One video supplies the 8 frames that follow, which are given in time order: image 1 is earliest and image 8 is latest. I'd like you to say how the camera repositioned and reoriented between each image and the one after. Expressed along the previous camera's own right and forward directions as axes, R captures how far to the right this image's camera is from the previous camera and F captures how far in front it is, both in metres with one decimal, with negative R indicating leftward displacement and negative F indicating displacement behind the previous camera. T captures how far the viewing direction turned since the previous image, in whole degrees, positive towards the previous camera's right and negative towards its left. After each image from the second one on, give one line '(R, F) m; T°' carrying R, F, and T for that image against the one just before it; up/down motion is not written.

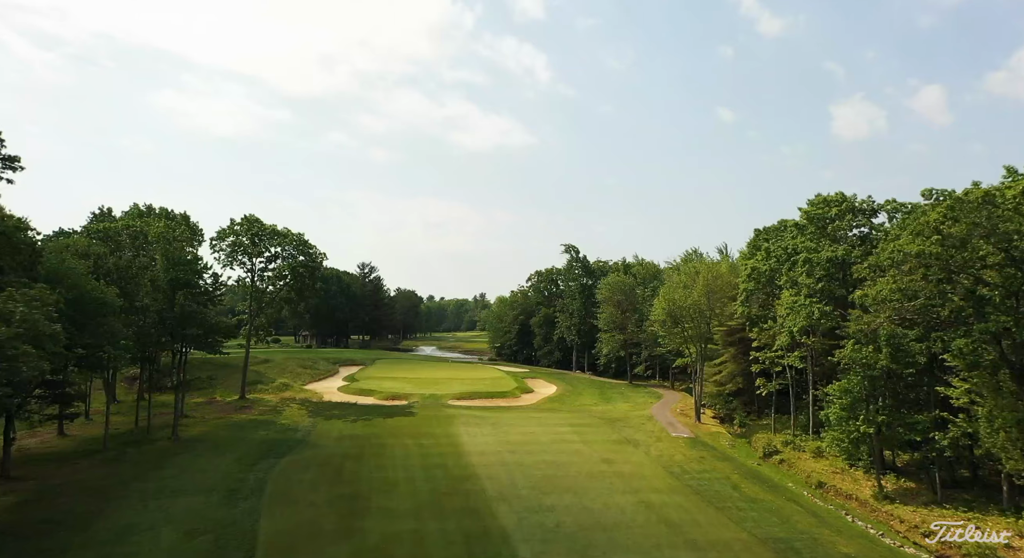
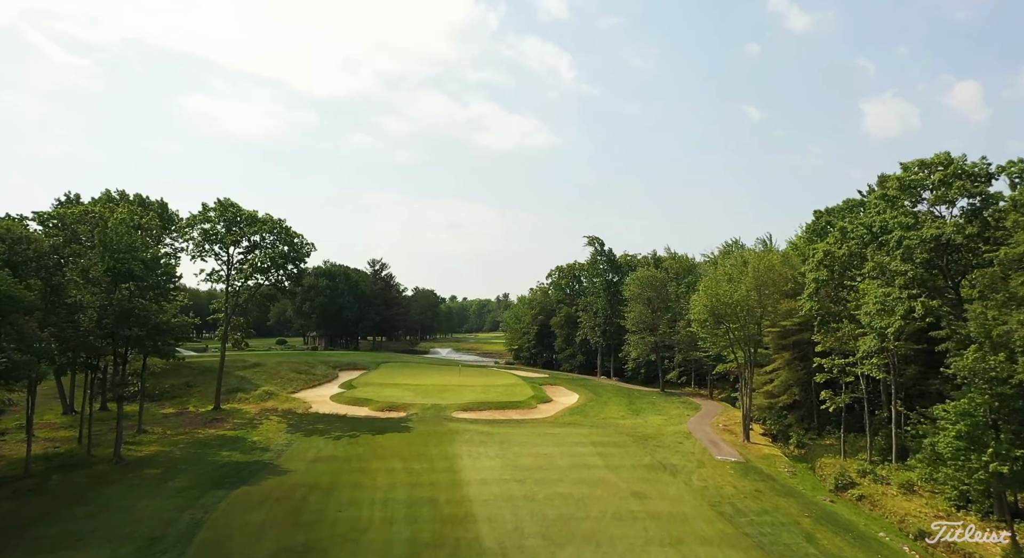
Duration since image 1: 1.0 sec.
(+0.7, +6.9) m; -2°
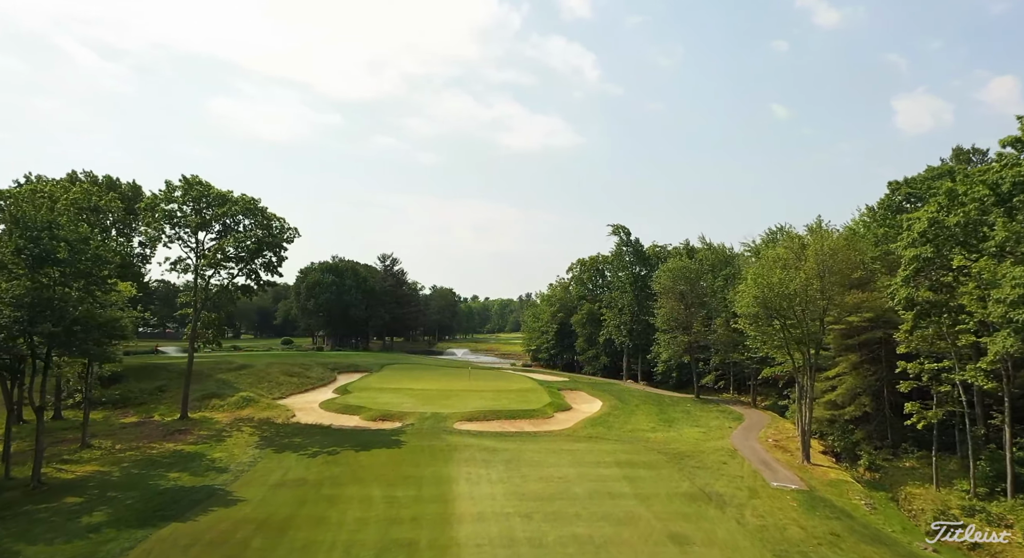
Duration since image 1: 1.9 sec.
(+0.7, +6.3) m; -2°
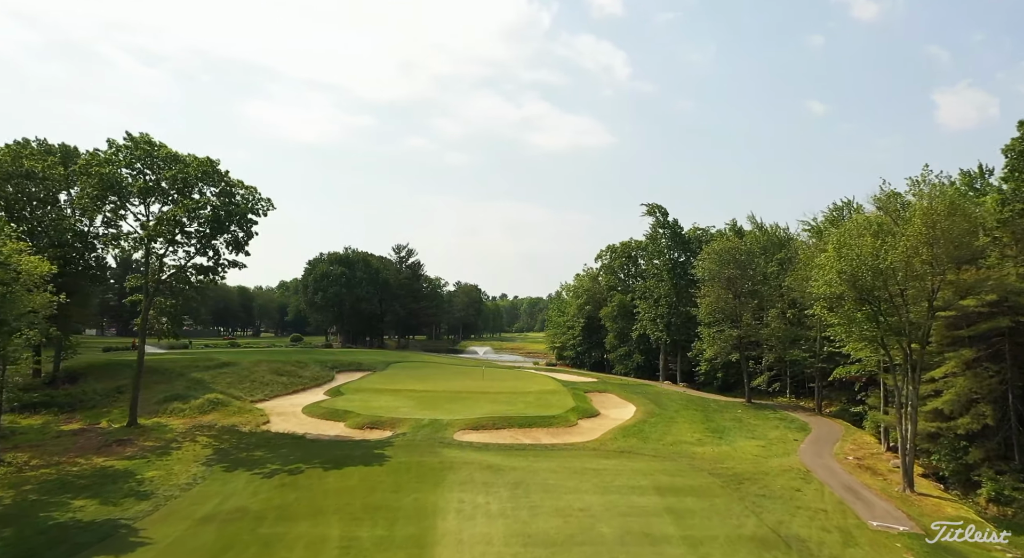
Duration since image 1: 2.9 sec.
(+0.8, +7.0) m; -2°
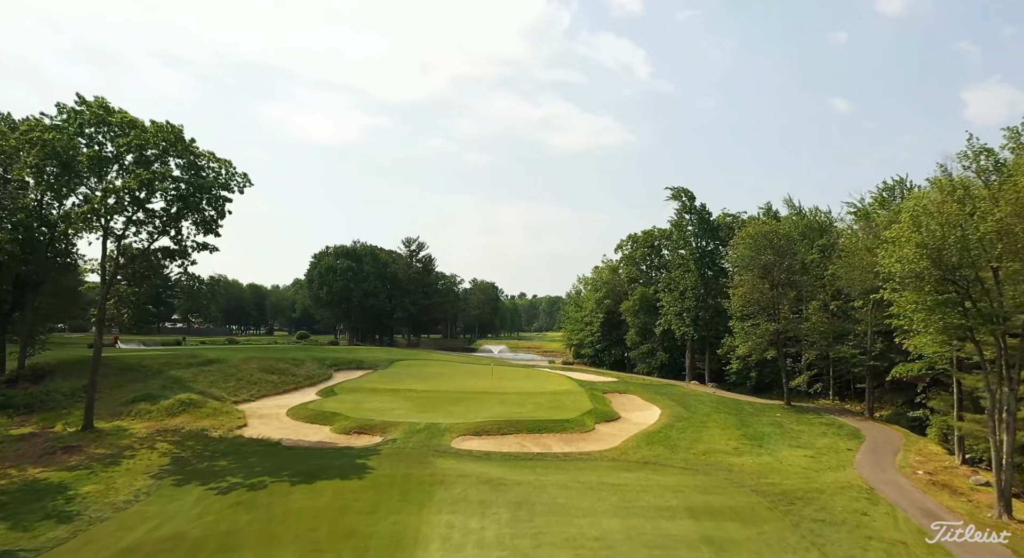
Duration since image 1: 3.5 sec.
(+0.5, +4.2) m; -2°
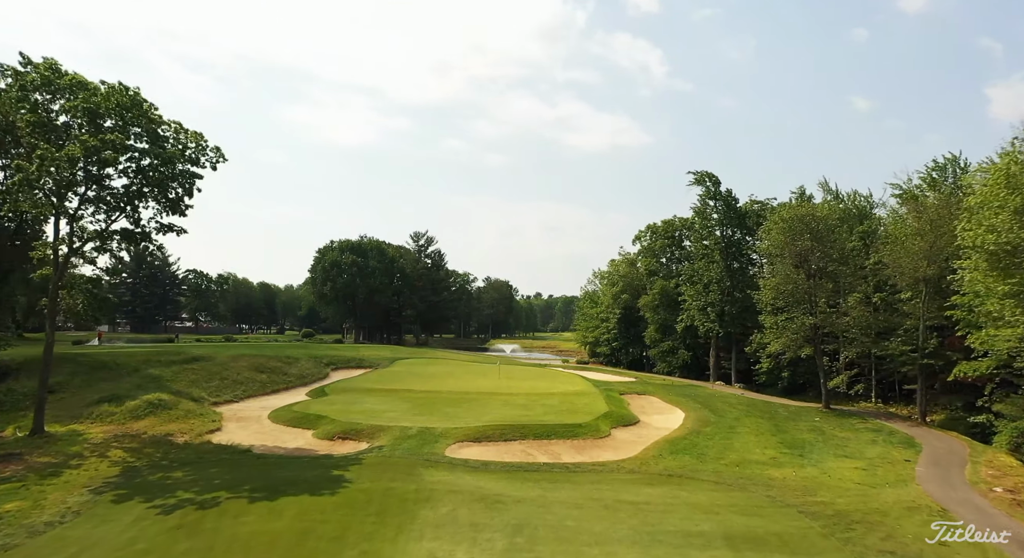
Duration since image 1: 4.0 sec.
(+0.4, +3.5) m; -1°
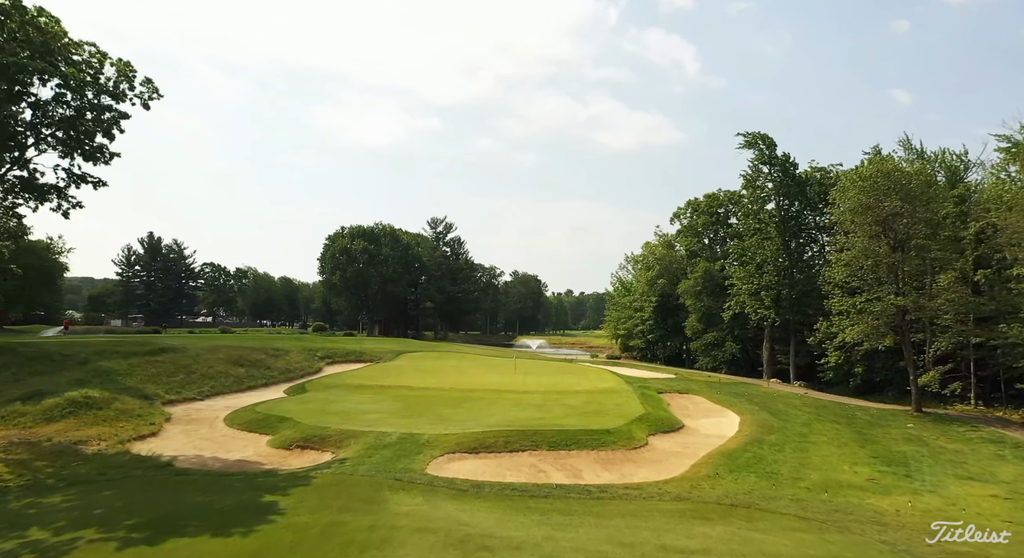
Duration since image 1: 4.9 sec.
(+0.7, +6.0) m; -3°
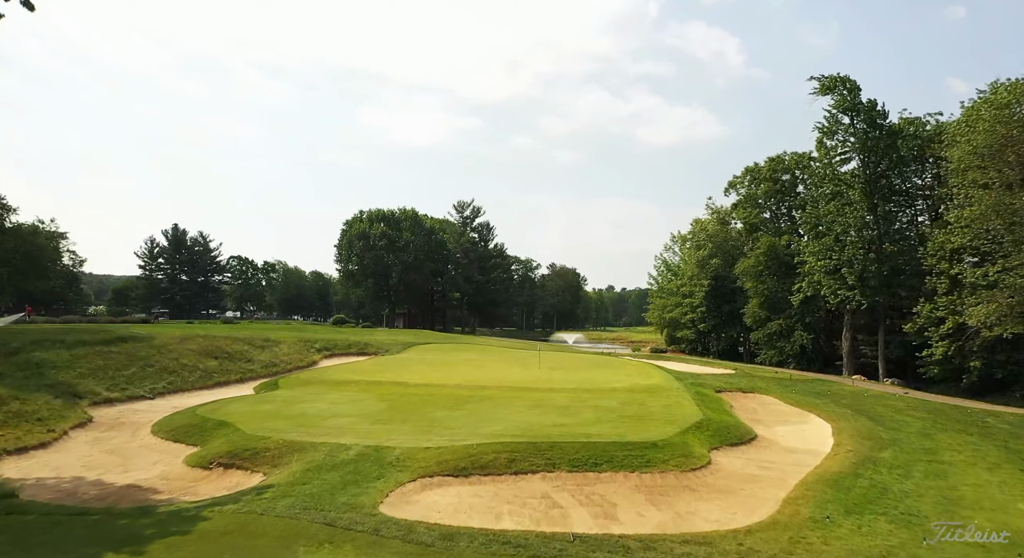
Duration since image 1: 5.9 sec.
(+0.7, +6.1) m; -3°
